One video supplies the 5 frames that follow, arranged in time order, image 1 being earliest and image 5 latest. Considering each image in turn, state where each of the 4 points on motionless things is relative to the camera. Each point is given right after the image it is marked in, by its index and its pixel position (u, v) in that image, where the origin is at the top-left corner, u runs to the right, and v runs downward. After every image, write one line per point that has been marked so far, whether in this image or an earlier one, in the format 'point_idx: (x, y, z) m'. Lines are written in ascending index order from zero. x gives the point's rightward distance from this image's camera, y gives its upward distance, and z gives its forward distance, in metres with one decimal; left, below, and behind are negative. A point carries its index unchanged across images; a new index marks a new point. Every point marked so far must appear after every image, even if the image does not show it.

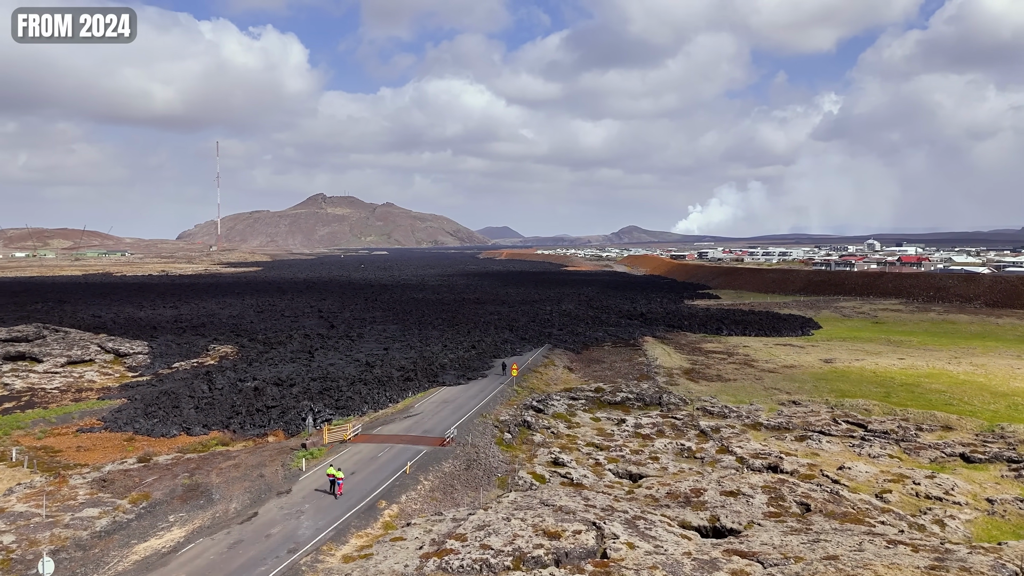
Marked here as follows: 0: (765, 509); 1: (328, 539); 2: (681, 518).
0: (+9.1, -8.0, +19.4) m
1: (-5.0, -6.8, +14.4) m
2: (+5.8, -7.9, +18.3) m
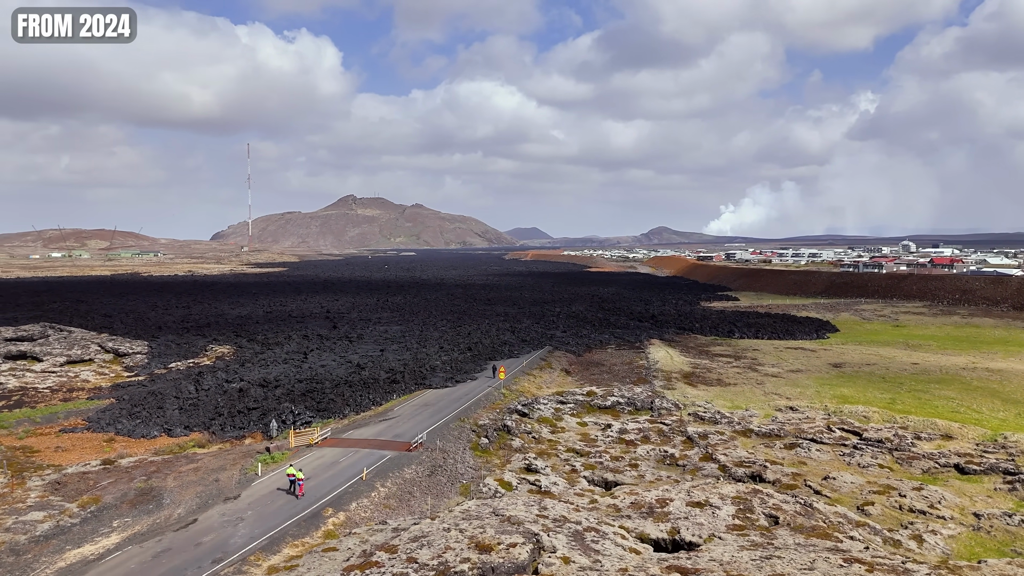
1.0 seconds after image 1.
0: (+7.5, -8.1, +18.6) m
1: (-6.7, -6.9, +14.1) m
2: (+4.2, -8.0, +17.6) m
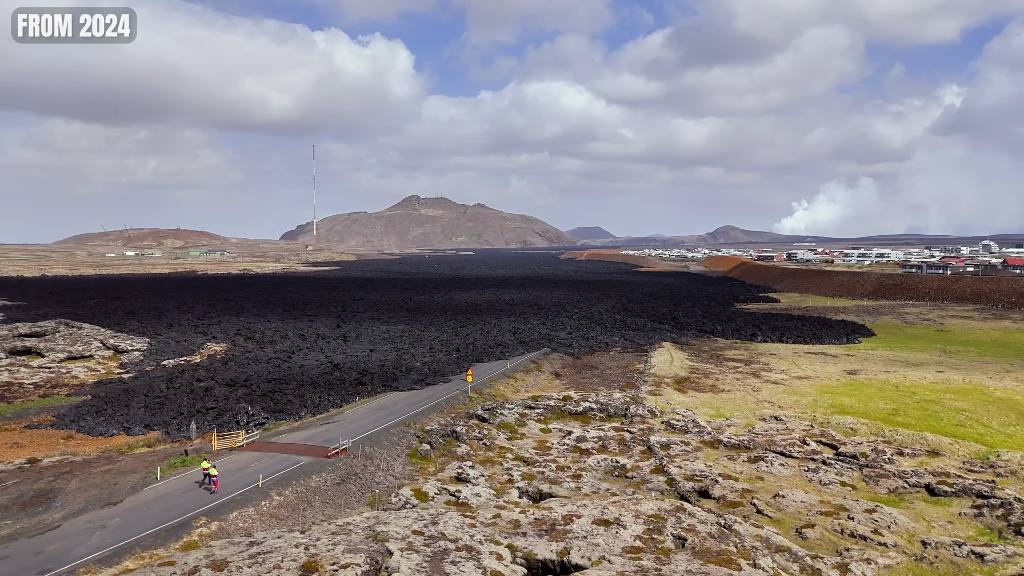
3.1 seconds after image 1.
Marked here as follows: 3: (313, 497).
0: (+3.8, -8.3, +17.4) m
1: (-10.7, -7.0, +13.8) m
2: (+0.4, -8.2, +16.7) m
3: (-7.3, -7.7, +19.8) m
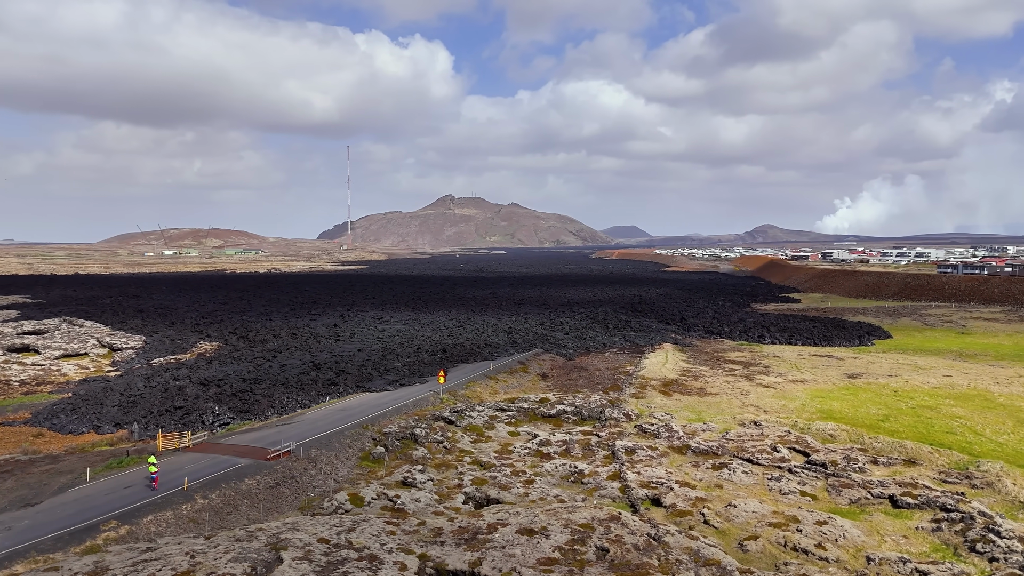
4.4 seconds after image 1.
0: (+1.1, -8.5, +17.0) m
1: (-13.5, -7.1, +13.8) m
2: (-2.3, -8.3, +16.3) m
3: (-10.0, -7.8, +19.7) m
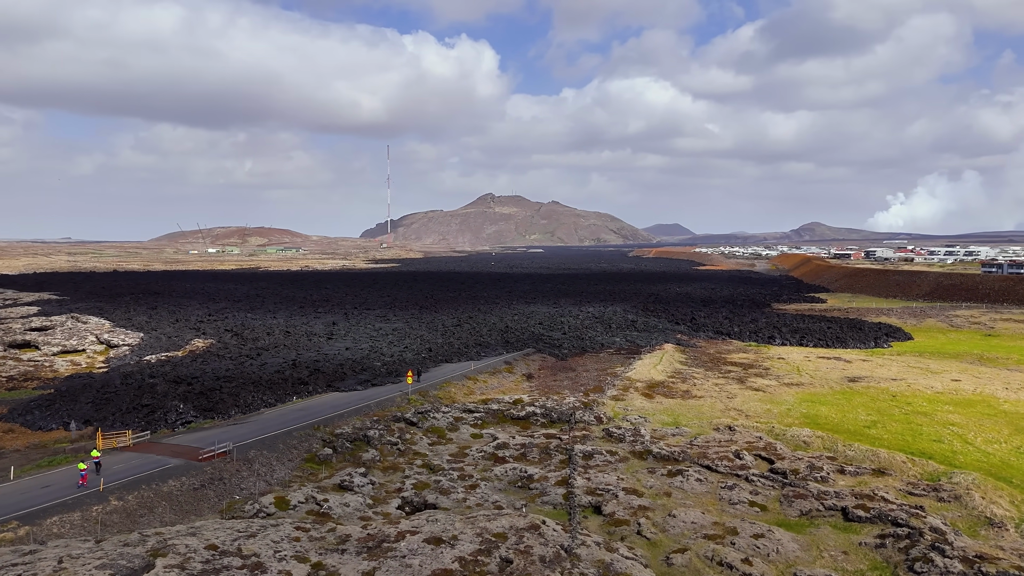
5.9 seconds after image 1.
0: (-2.1, -8.6, +16.7) m
1: (-16.8, -7.2, +14.0) m
2: (-5.5, -8.4, +16.1) m
3: (-13.0, -7.9, +19.8) m
